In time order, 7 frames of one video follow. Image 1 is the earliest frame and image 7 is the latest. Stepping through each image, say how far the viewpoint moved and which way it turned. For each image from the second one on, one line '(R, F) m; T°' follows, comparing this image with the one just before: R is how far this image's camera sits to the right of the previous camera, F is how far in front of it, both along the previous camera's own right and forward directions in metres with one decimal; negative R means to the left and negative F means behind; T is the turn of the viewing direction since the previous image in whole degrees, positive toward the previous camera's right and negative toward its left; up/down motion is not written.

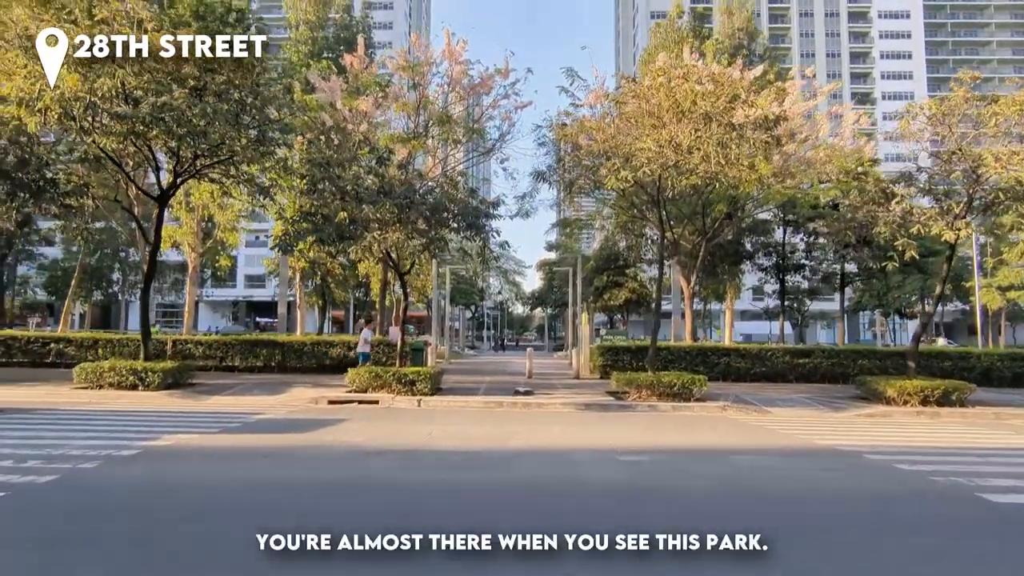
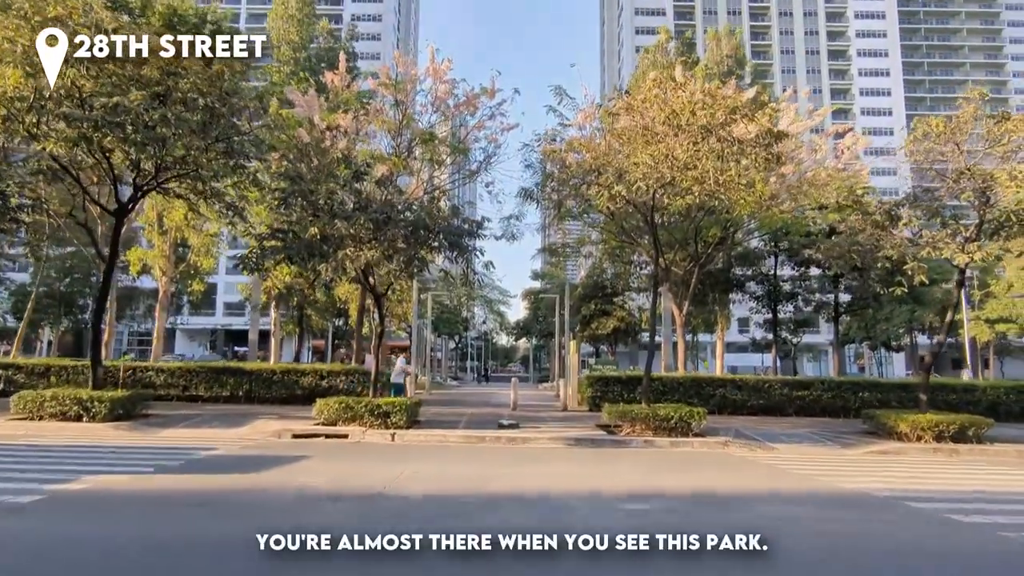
(0.0, +1.2) m; +1°
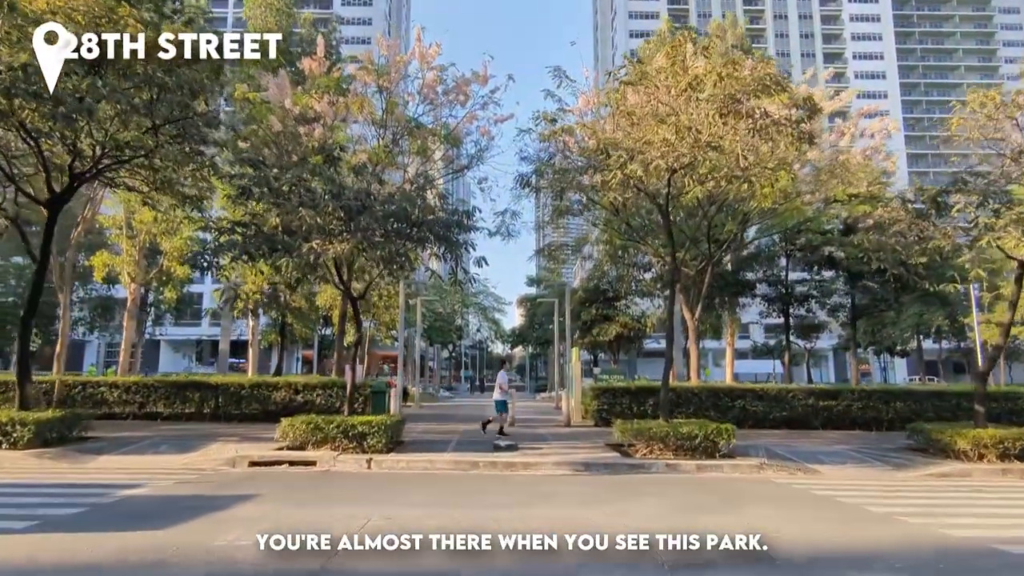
(0.0, +2.2) m; +1°
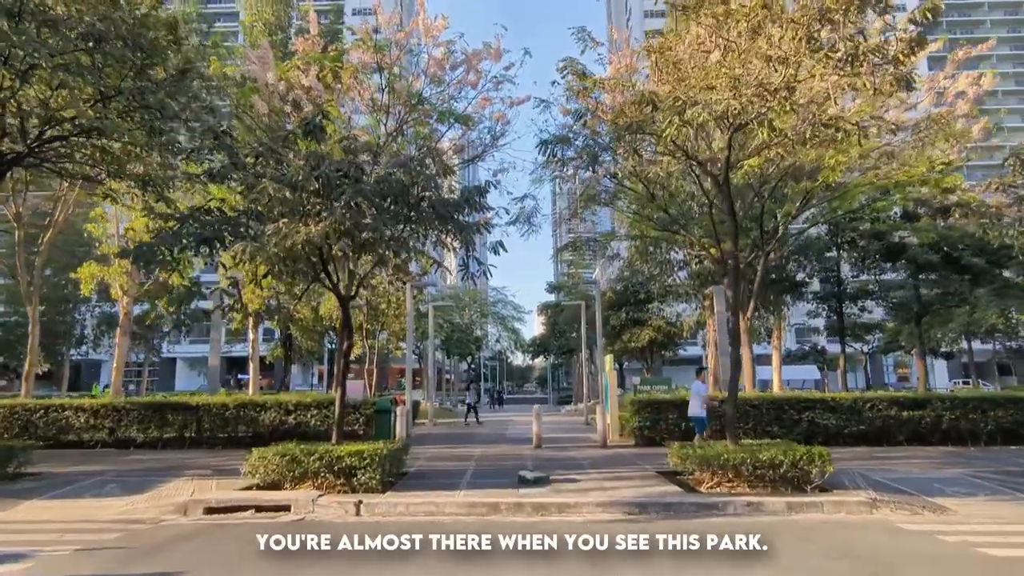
(-0.1, +2.8) m; -2°
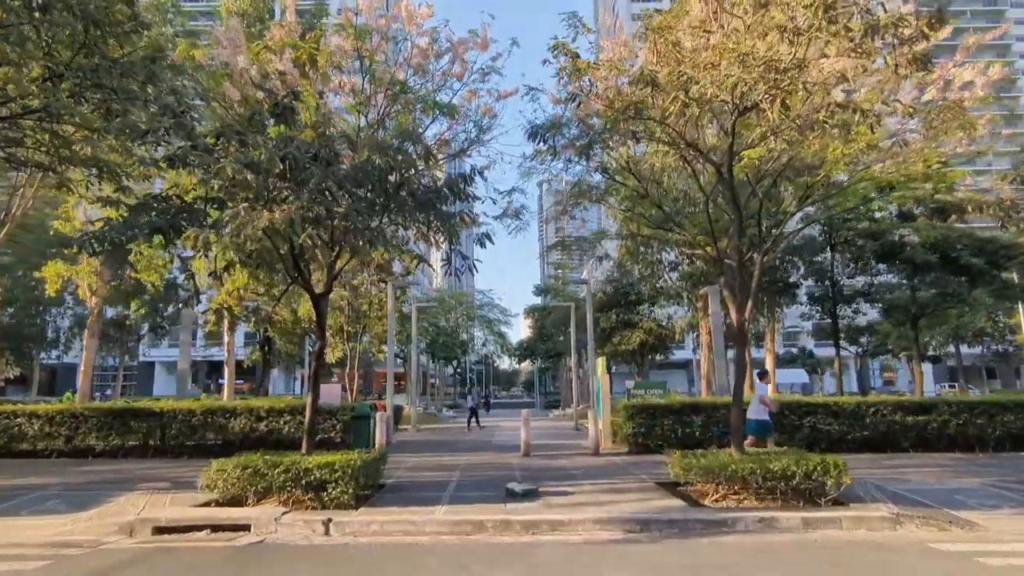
(0.0, +0.9) m; +1°
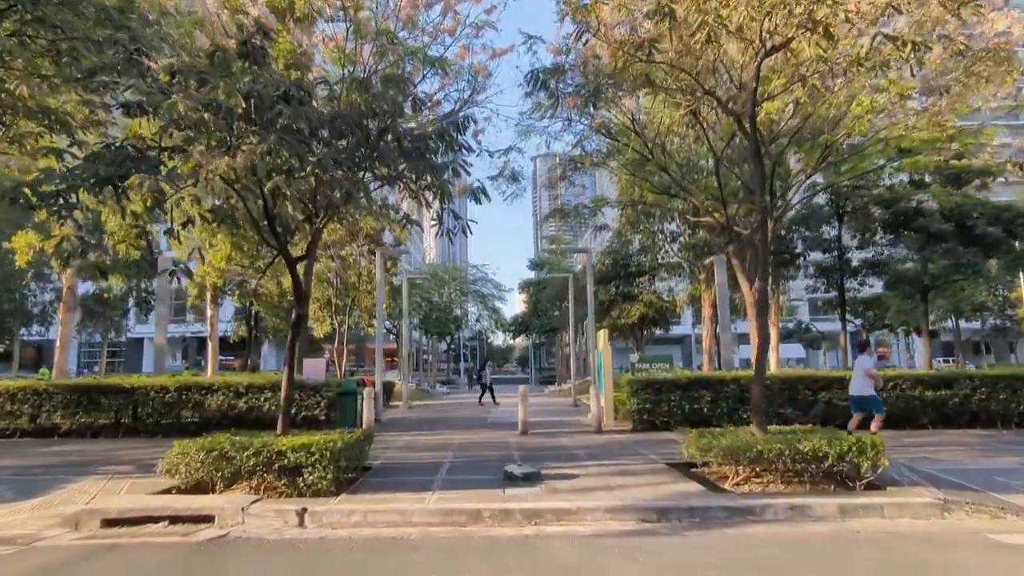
(-0.1, +1.1) m; +1°
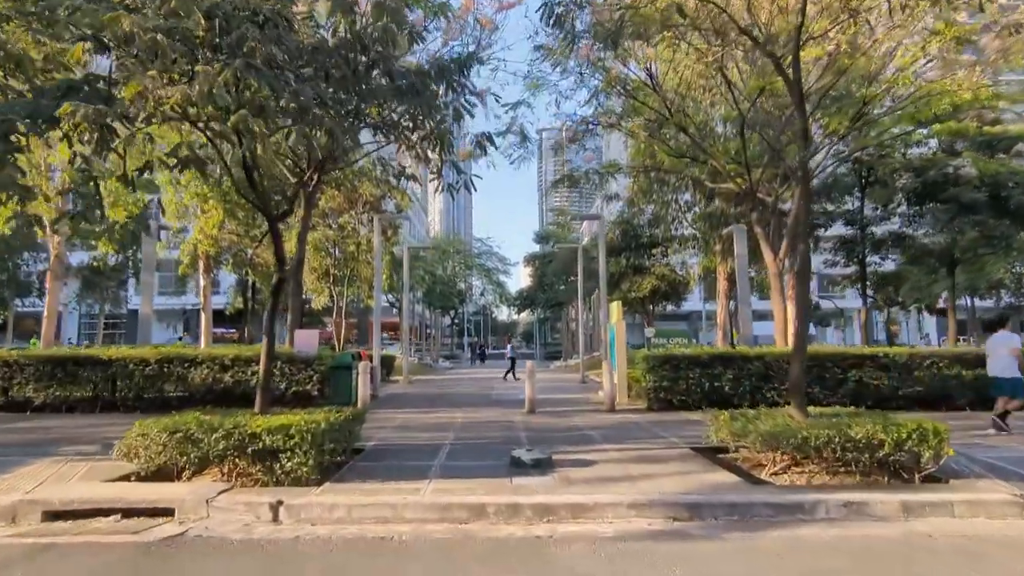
(-0.1, +1.1) m; 0°
